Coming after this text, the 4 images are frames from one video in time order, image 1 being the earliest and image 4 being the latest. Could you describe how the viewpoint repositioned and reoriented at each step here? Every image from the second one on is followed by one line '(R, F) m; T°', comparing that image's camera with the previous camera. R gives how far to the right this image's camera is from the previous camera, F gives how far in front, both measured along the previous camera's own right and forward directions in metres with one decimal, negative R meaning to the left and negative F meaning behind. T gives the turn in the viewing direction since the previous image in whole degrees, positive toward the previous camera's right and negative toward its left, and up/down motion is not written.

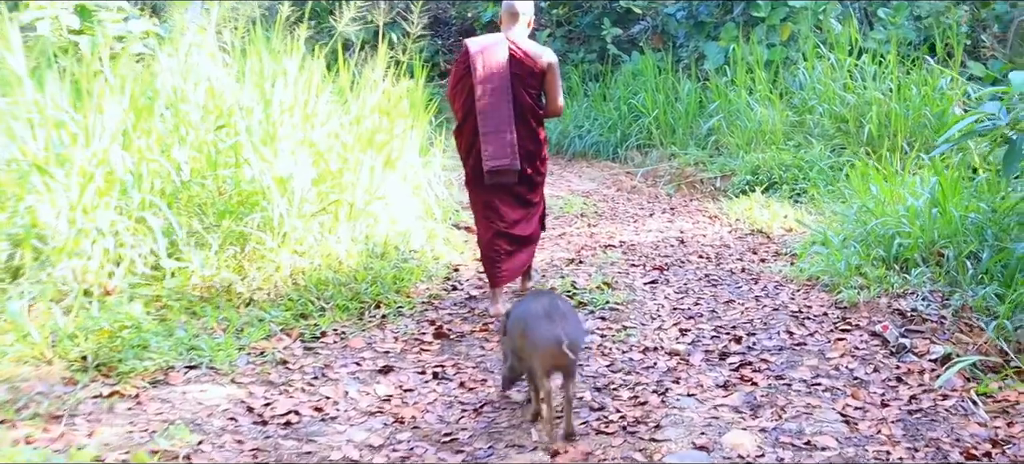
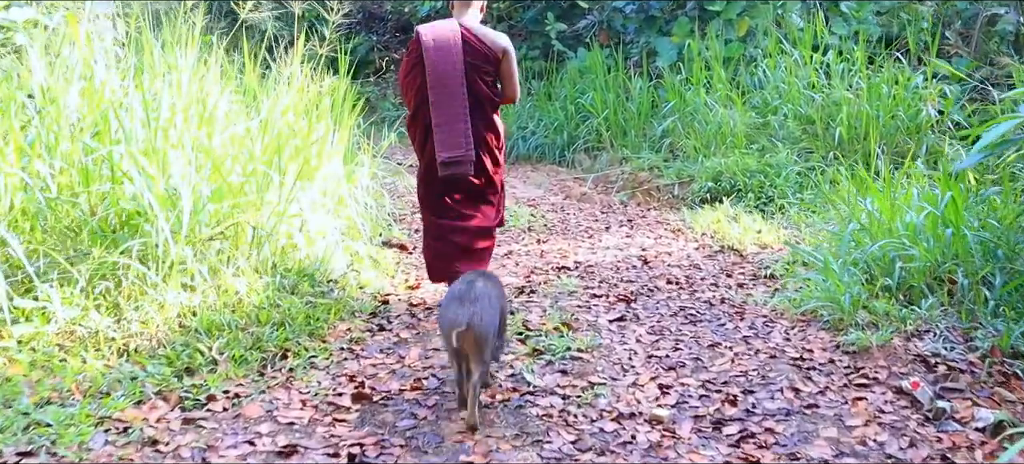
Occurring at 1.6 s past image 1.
(0.0, +0.7) m; +3°
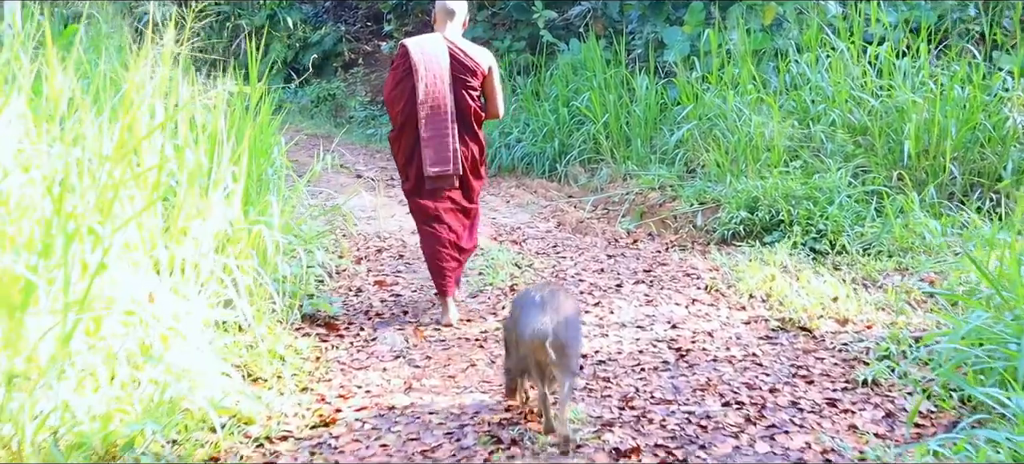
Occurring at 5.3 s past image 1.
(0.0, +1.6) m; +1°
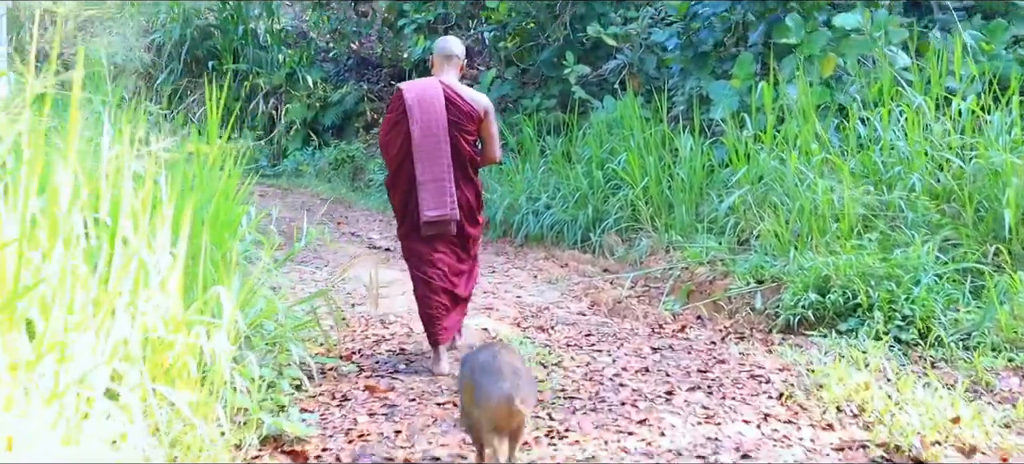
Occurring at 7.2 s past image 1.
(0.0, +0.8) m; -2°
